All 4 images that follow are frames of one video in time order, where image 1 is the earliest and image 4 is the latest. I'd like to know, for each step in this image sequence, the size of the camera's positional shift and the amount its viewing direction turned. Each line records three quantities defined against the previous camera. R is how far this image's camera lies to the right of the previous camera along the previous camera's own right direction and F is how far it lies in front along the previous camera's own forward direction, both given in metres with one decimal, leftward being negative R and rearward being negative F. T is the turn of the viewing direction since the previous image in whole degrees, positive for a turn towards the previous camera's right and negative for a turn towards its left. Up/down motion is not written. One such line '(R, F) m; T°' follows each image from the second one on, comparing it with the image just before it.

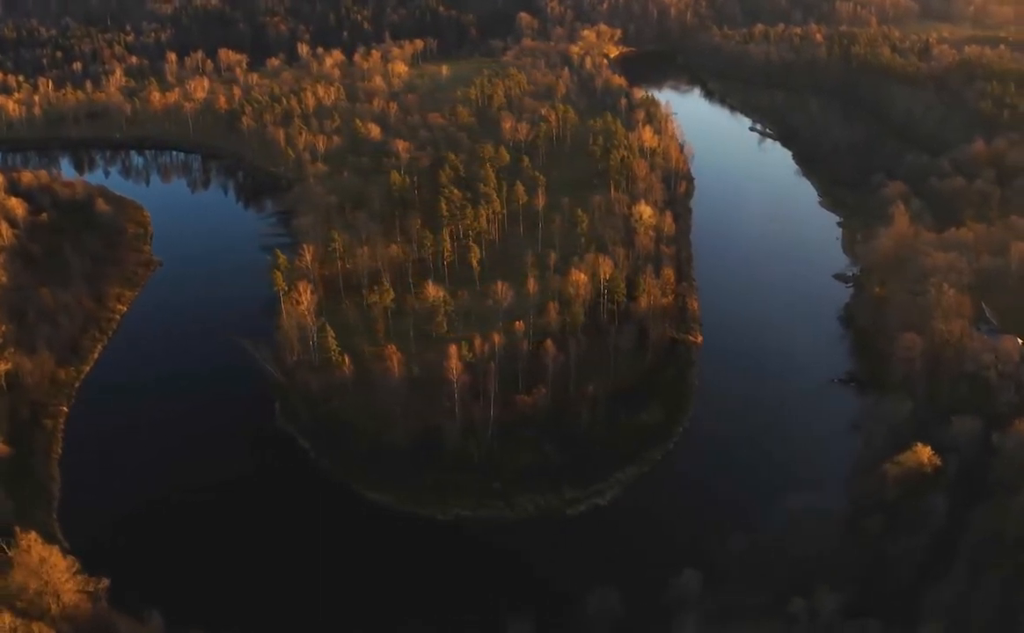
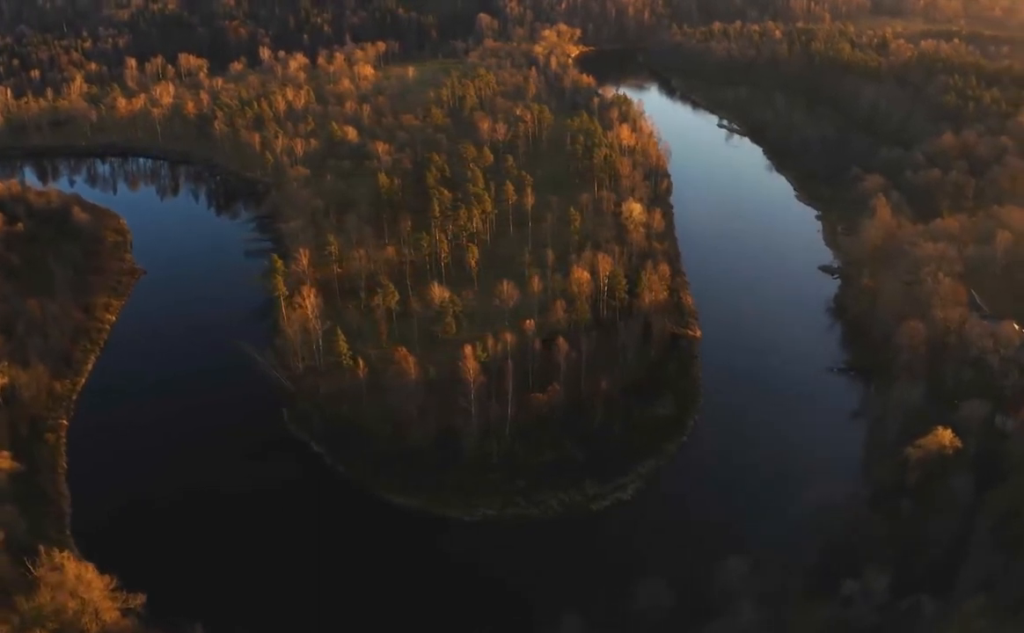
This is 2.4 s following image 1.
(-1.2, +0.2) m; +2°
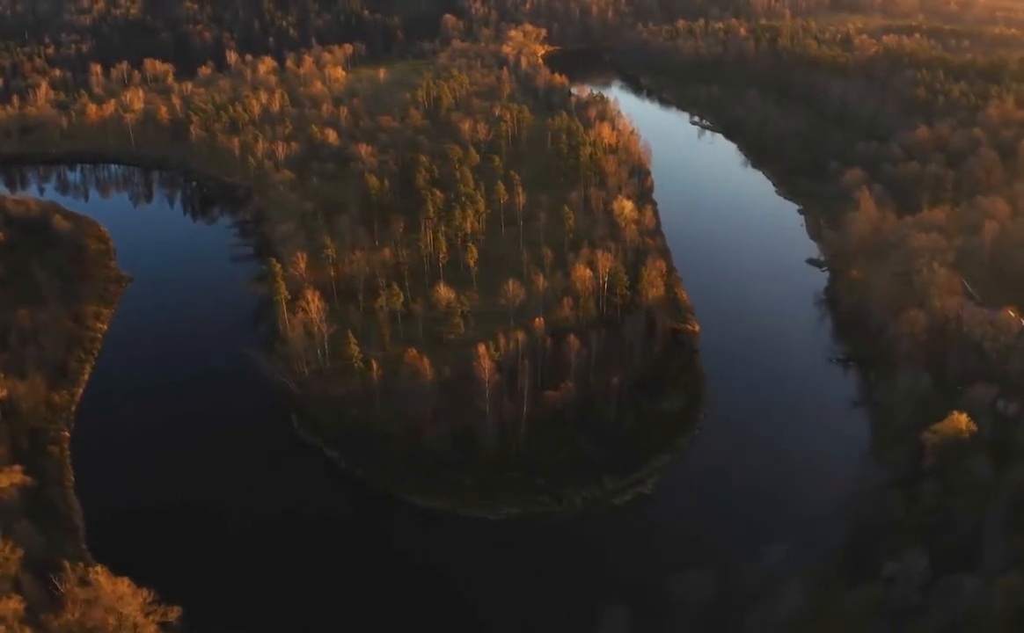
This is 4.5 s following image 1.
(-1.0, +0.2) m; +2°
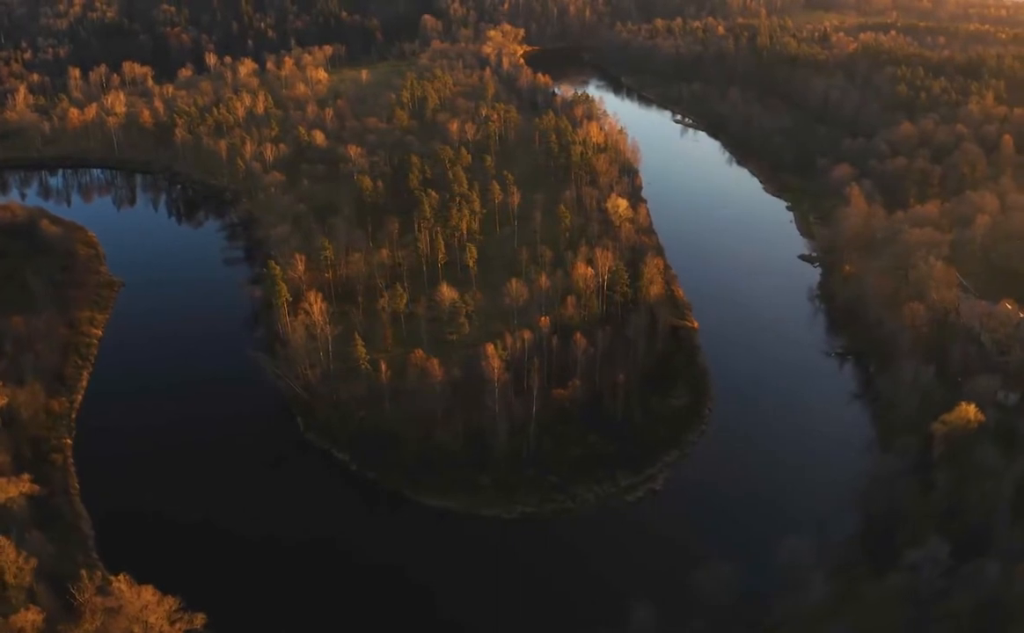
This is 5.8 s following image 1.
(-0.6, +0.1) m; +1°
